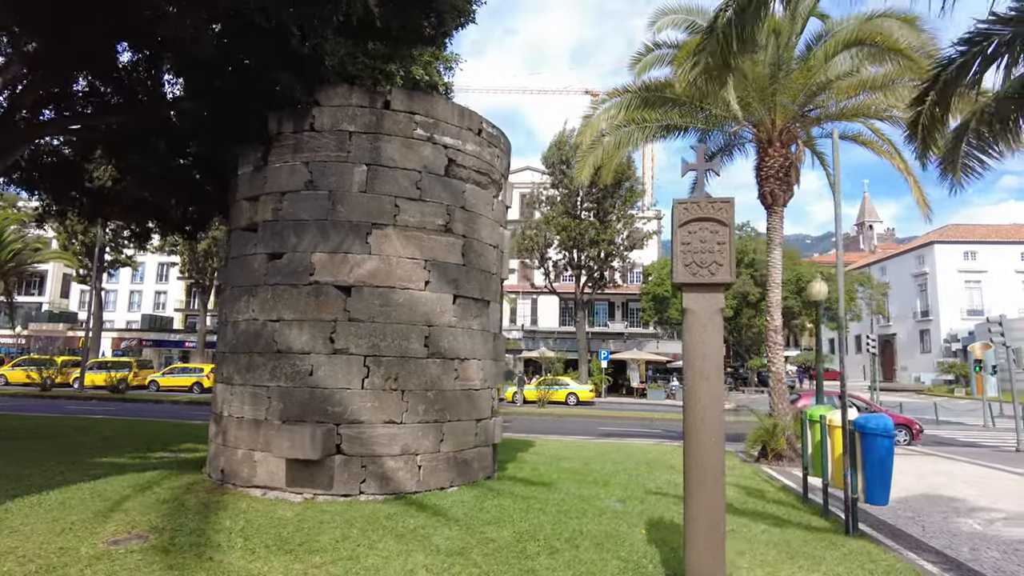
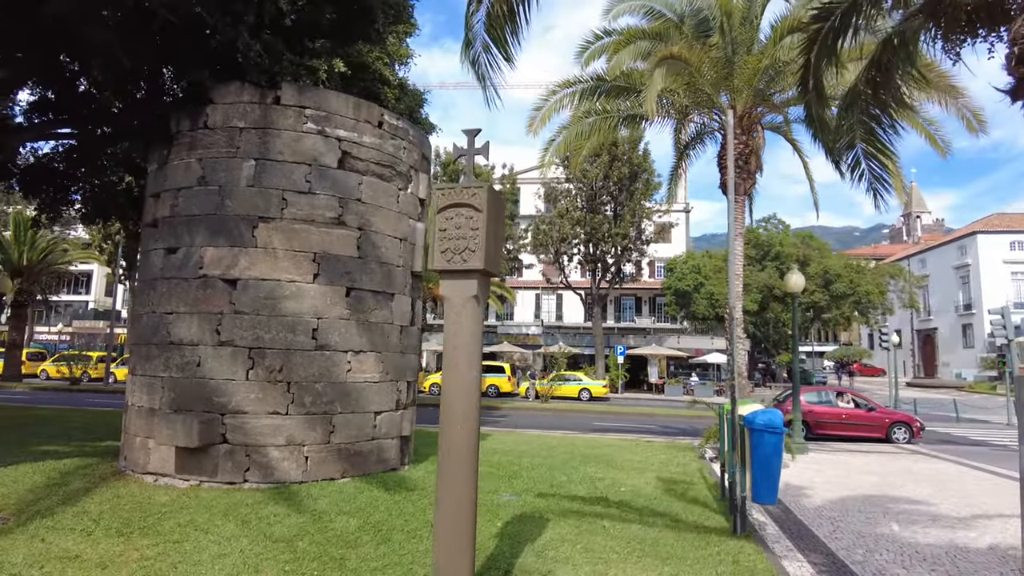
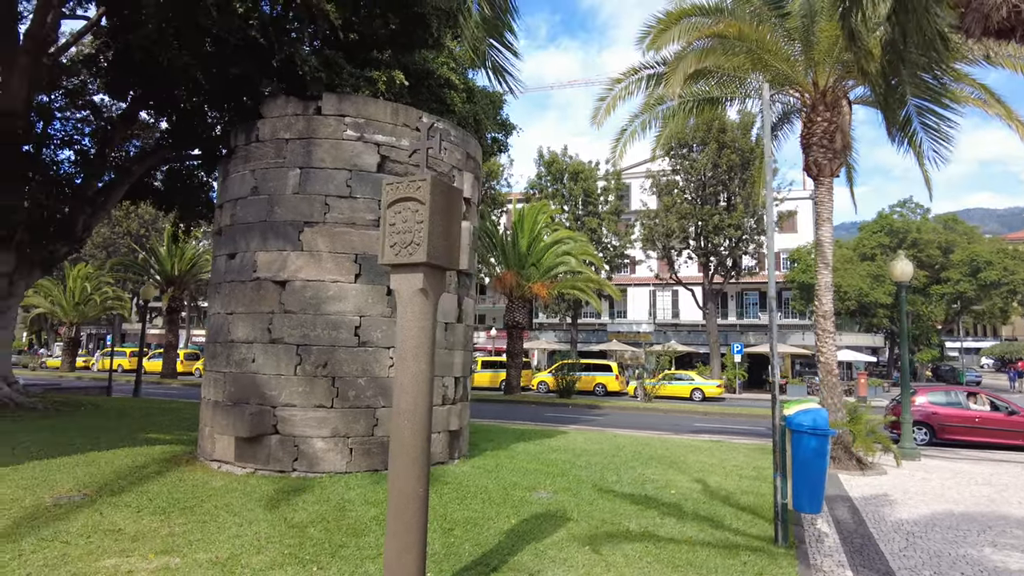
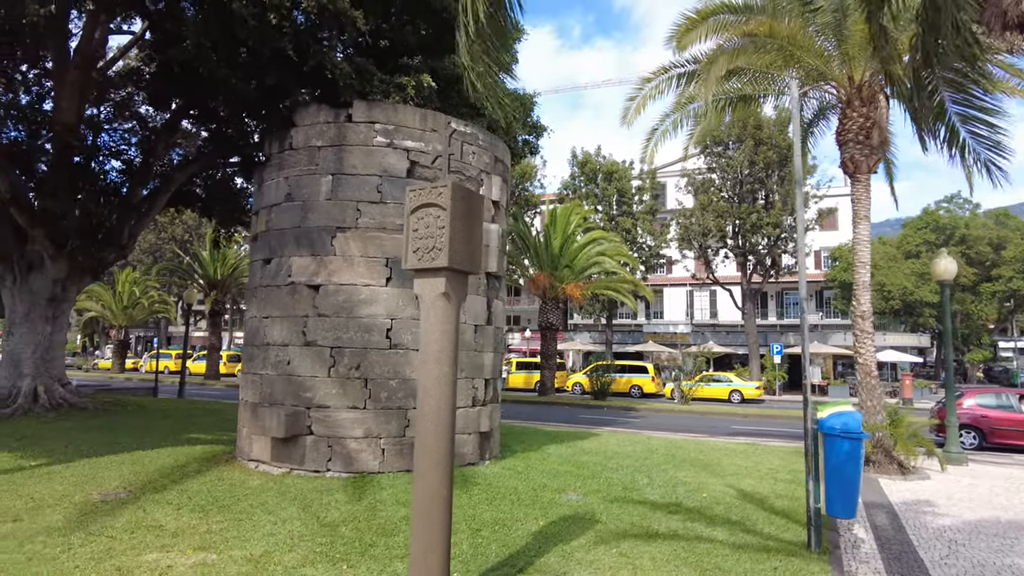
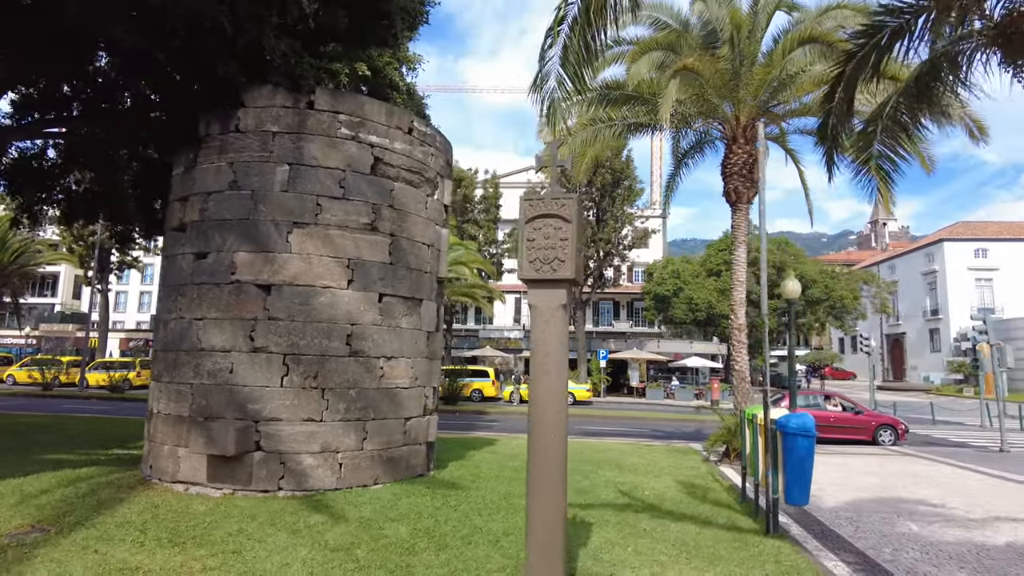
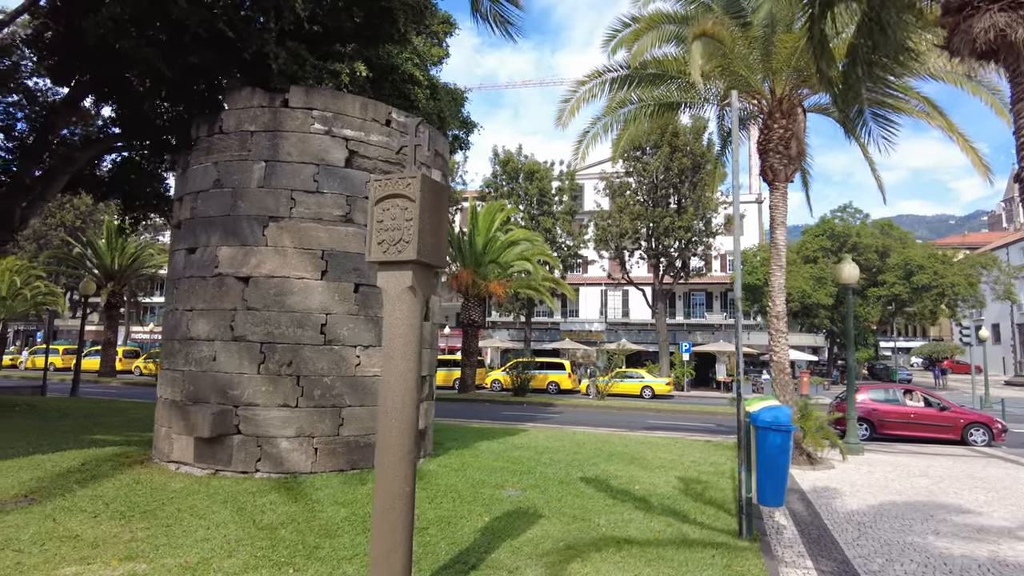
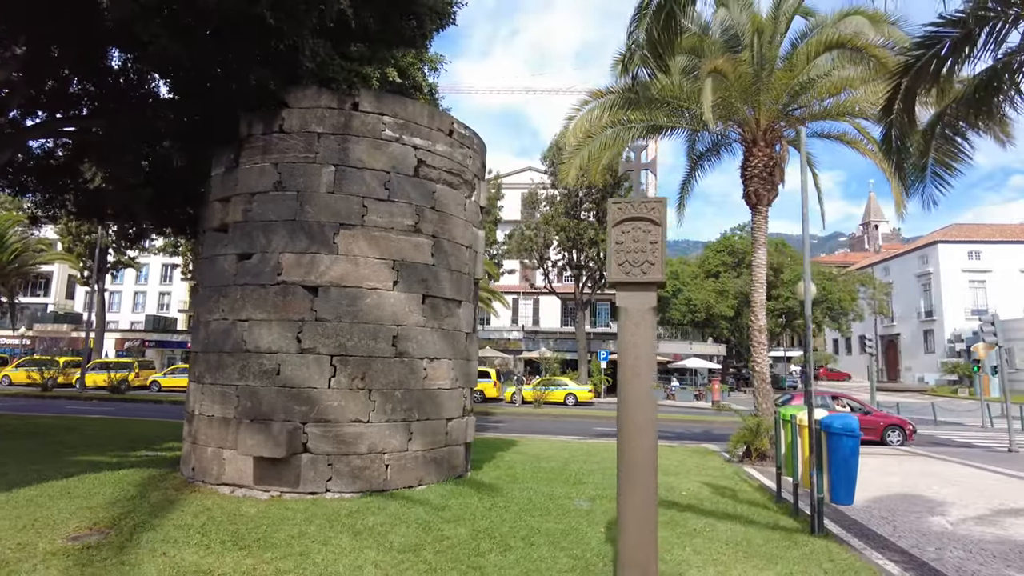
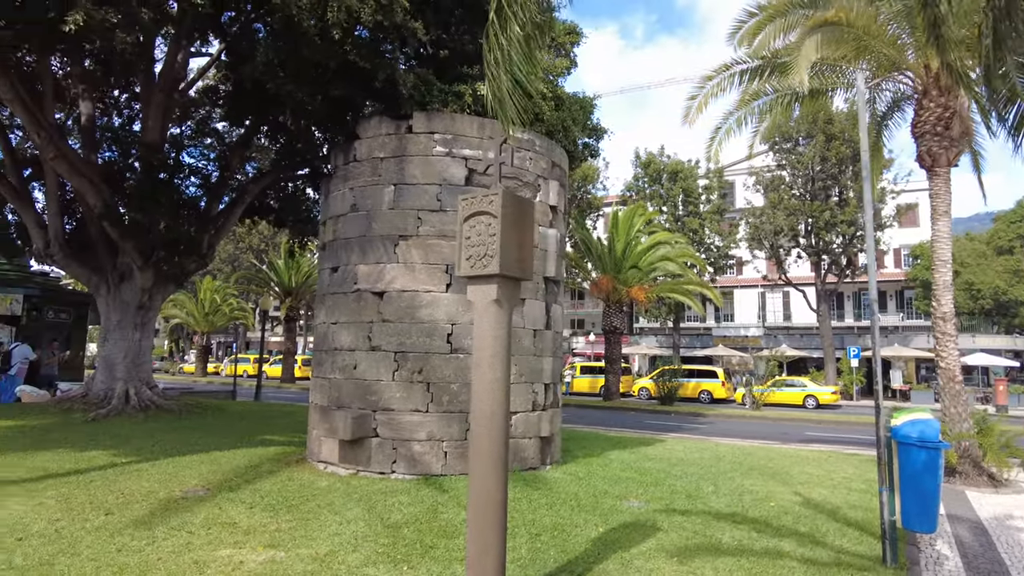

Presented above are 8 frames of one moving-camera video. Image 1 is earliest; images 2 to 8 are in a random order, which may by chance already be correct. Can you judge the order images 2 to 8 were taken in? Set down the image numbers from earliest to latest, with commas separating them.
7, 5, 2, 6, 3, 4, 8
